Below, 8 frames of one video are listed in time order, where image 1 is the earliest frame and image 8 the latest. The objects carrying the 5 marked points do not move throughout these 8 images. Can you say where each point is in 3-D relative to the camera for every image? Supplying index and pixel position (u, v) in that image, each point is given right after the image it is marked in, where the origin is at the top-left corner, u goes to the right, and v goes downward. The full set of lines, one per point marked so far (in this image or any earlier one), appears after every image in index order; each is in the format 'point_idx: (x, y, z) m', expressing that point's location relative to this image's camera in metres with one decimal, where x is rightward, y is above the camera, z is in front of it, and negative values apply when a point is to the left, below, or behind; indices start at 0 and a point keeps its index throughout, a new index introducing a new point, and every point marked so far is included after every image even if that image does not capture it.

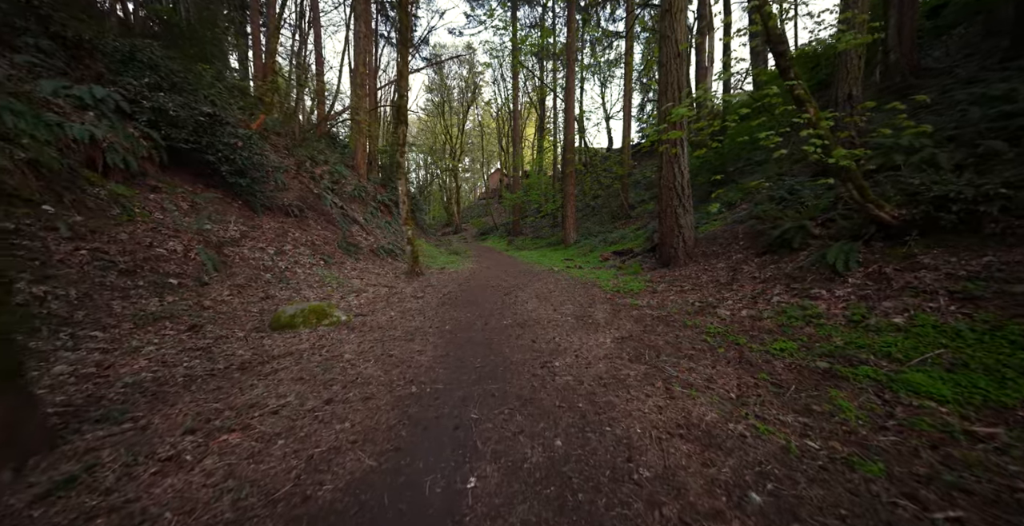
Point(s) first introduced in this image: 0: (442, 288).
0: (-2.0, -0.7, +9.4) m
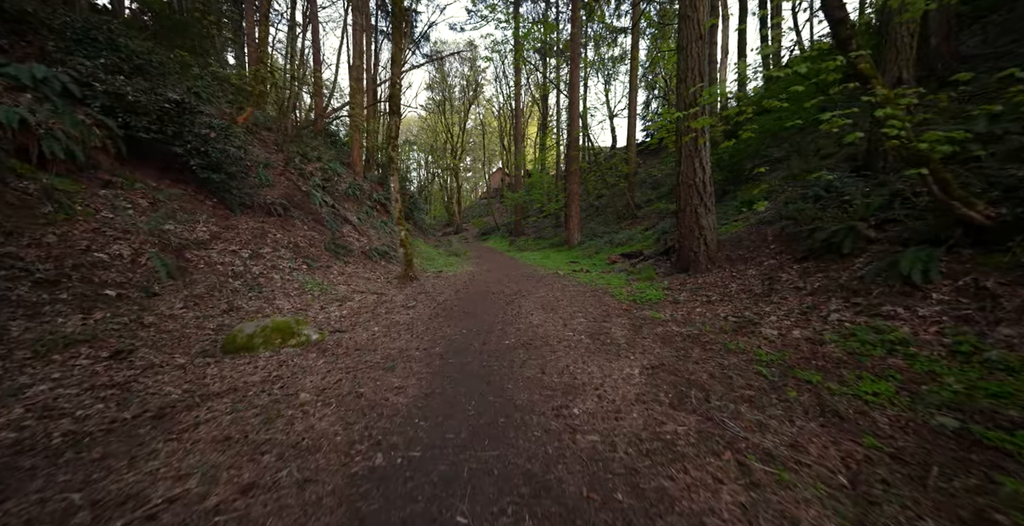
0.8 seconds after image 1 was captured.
0: (-1.9, -0.8, +8.6) m
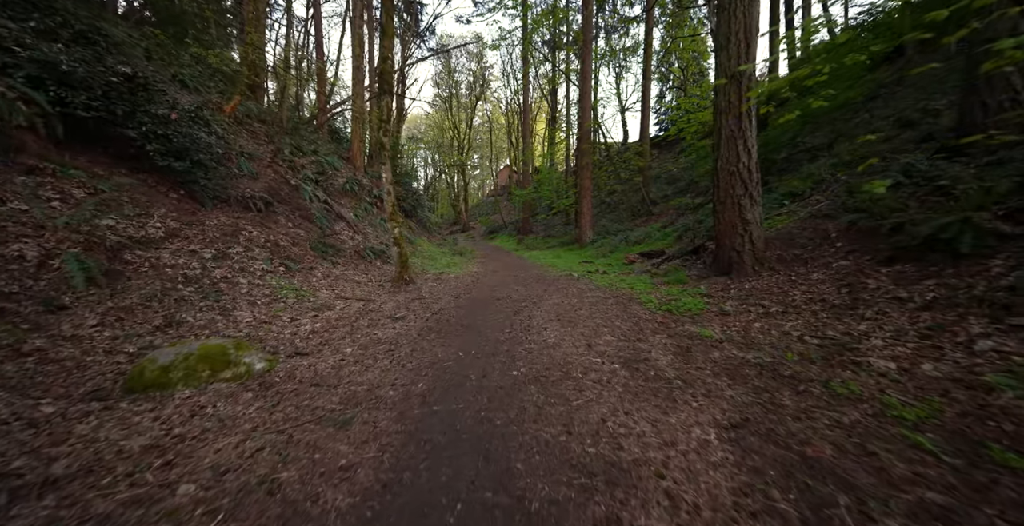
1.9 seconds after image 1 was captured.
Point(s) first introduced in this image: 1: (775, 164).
0: (-1.7, -0.9, +7.4) m
1: (+9.3, +3.5, +11.9) m
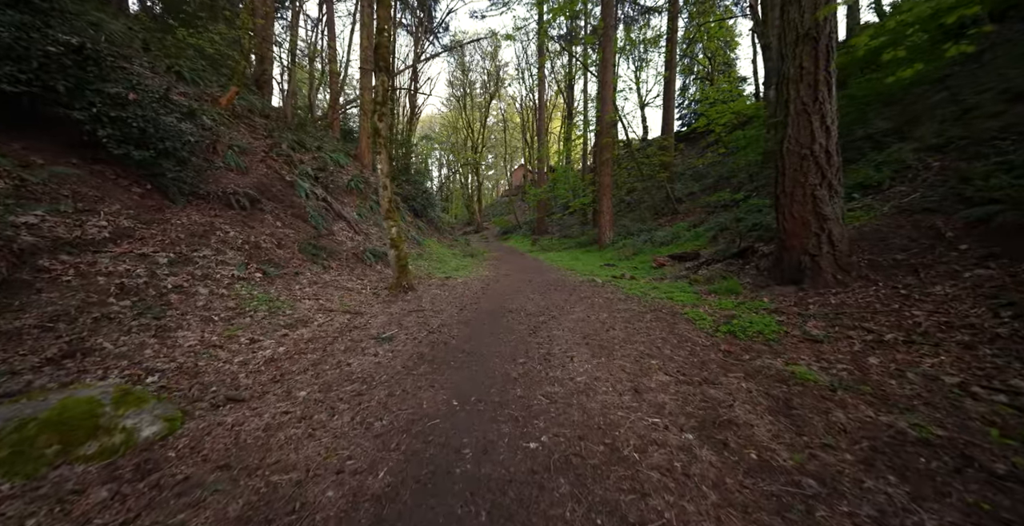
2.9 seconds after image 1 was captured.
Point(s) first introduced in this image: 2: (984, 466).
0: (-1.5, -1.0, +6.2) m
1: (+9.7, +3.4, +10.3) m
2: (+2.7, -1.2, +2.0) m
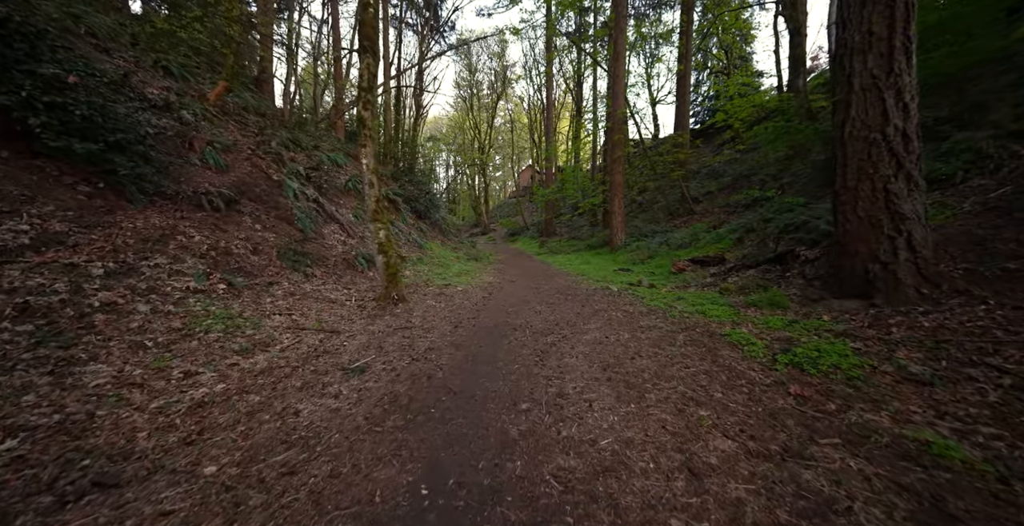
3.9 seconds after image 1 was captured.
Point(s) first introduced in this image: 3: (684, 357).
0: (-1.4, -1.1, +5.2) m
1: (+9.9, +3.2, +9.1) m
2: (+2.6, -1.3, +0.9) m
3: (+2.2, -1.1, +4.2) m
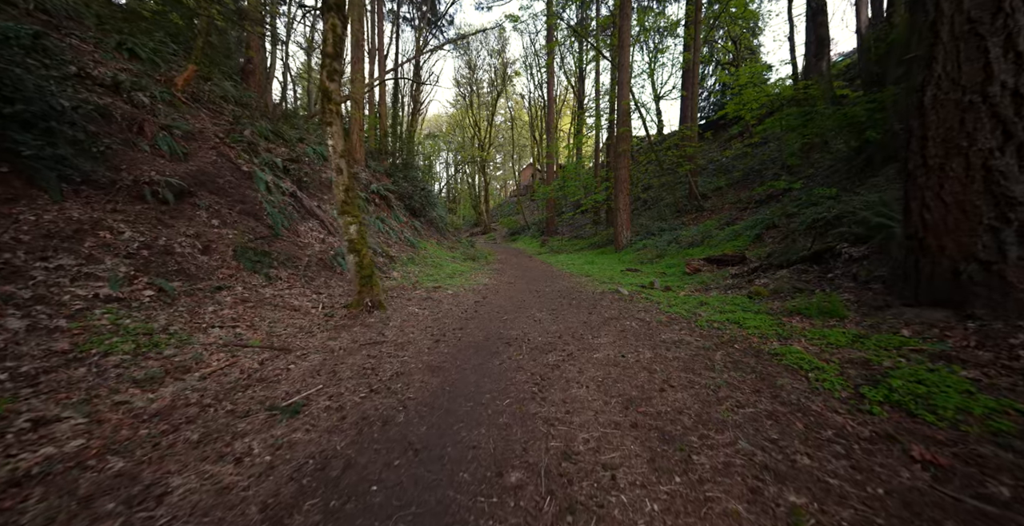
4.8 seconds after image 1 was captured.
0: (-1.5, -1.1, +4.2) m
1: (+9.8, +3.2, +8.0) m
2: (+2.5, -1.3, -0.2) m
3: (+2.1, -1.1, +3.2) m
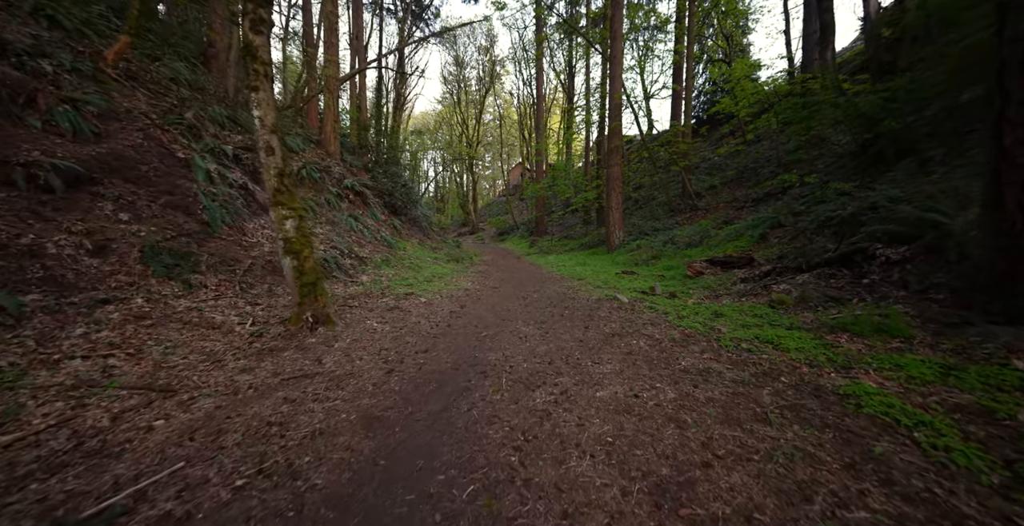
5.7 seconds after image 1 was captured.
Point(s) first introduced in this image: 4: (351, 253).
0: (-1.8, -1.2, +3.0) m
1: (+9.4, +3.2, +7.1) m
2: (+2.4, -1.3, -1.3) m
3: (+1.8, -1.2, +2.1) m
4: (-5.1, +0.3, +10.8) m
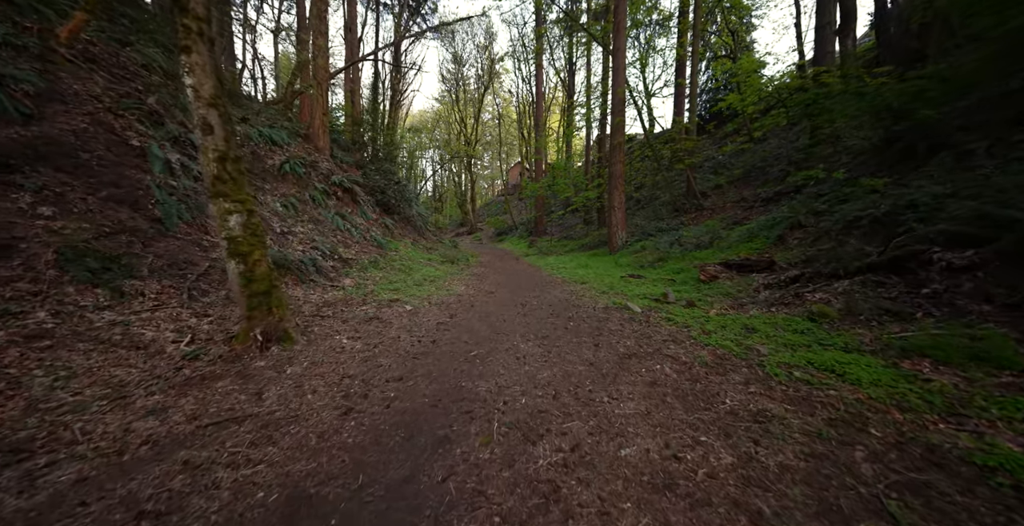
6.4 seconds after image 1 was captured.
0: (-1.8, -1.2, +2.1) m
1: (+9.4, +3.1, +6.2) m
2: (+2.4, -1.4, -2.1) m
3: (+1.8, -1.3, +1.2) m
4: (-5.2, +0.3, +9.9) m
